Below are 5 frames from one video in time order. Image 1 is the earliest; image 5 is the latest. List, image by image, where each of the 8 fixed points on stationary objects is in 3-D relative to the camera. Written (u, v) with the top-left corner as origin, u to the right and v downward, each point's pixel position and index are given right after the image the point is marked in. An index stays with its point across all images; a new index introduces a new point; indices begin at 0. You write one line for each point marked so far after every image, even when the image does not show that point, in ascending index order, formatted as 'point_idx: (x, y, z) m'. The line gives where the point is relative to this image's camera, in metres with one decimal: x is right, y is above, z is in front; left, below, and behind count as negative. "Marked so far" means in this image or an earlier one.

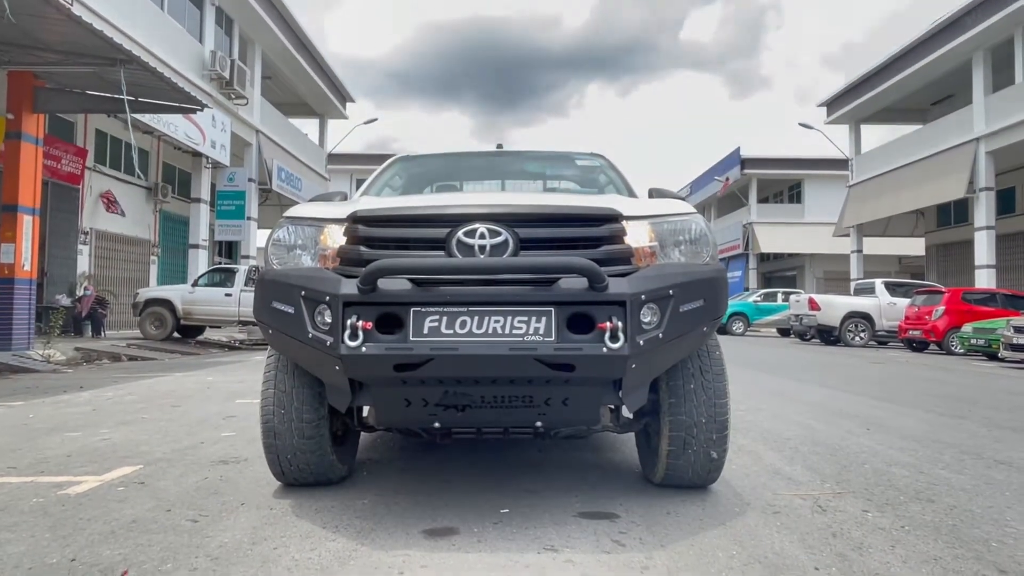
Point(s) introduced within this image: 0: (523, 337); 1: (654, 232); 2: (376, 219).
0: (0.0, -0.2, +2.3) m
1: (+0.6, +0.2, +2.6) m
2: (-0.5, +0.3, +2.5) m
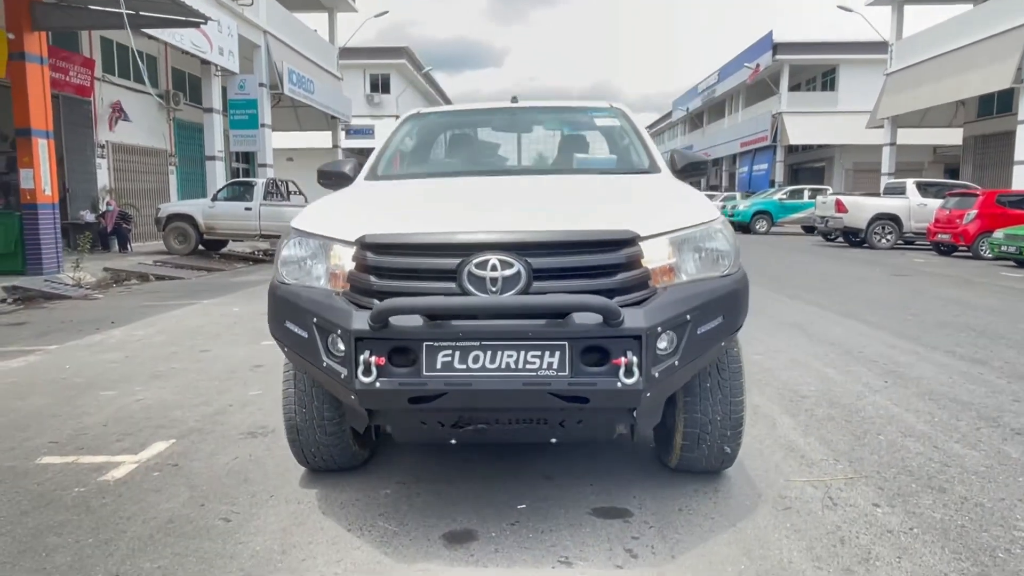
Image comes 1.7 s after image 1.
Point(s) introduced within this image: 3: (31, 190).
0: (+0.1, -0.3, +2.3) m
1: (+0.6, +0.2, +2.5) m
2: (-0.5, +0.2, +2.4) m
3: (-8.5, +1.7, +11.9) m
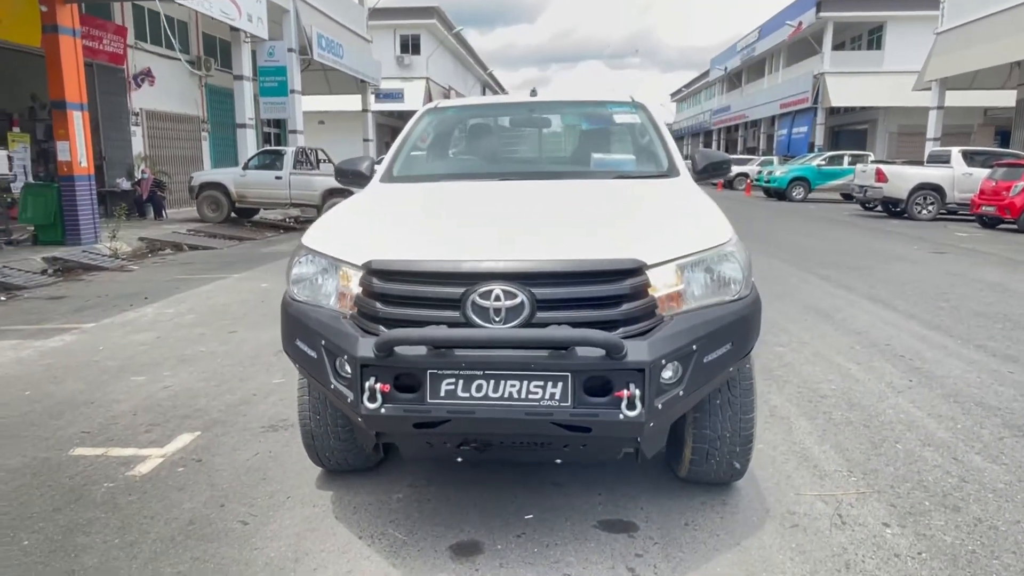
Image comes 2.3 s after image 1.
0: (+0.1, -0.4, +2.3) m
1: (+0.6, +0.1, +2.5) m
2: (-0.4, +0.1, +2.4) m
3: (-8.1, +2.3, +12.1) m
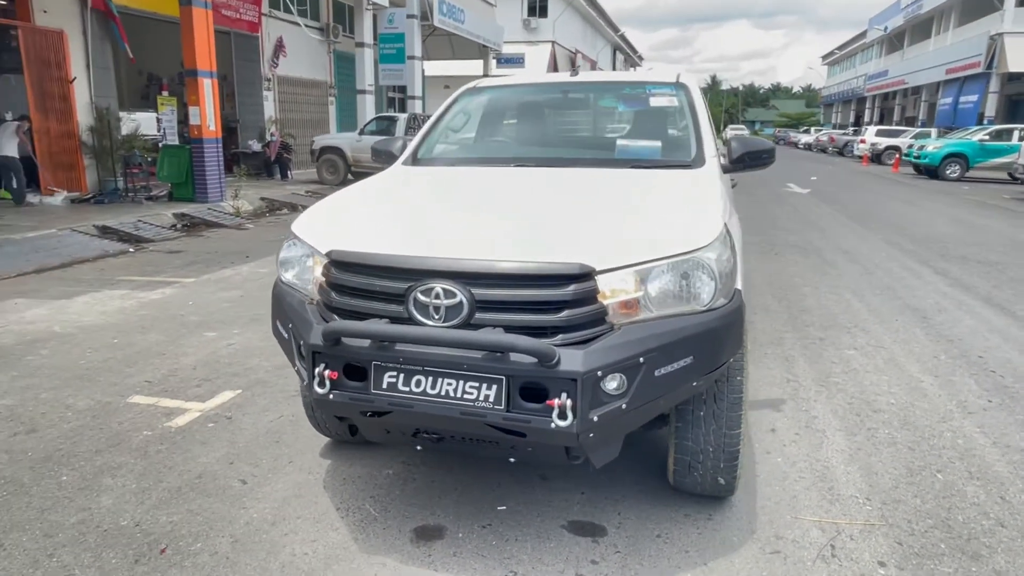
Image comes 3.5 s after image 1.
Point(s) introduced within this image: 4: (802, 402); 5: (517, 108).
0: (-0.1, -0.4, +2.3) m
1: (+0.5, 0.0, +2.4) m
2: (-0.6, +0.1, +2.5) m
3: (-6.2, +3.2, +13.3) m
4: (+1.9, -0.7, +4.3) m
5: (0.0, +1.1, +4.2) m
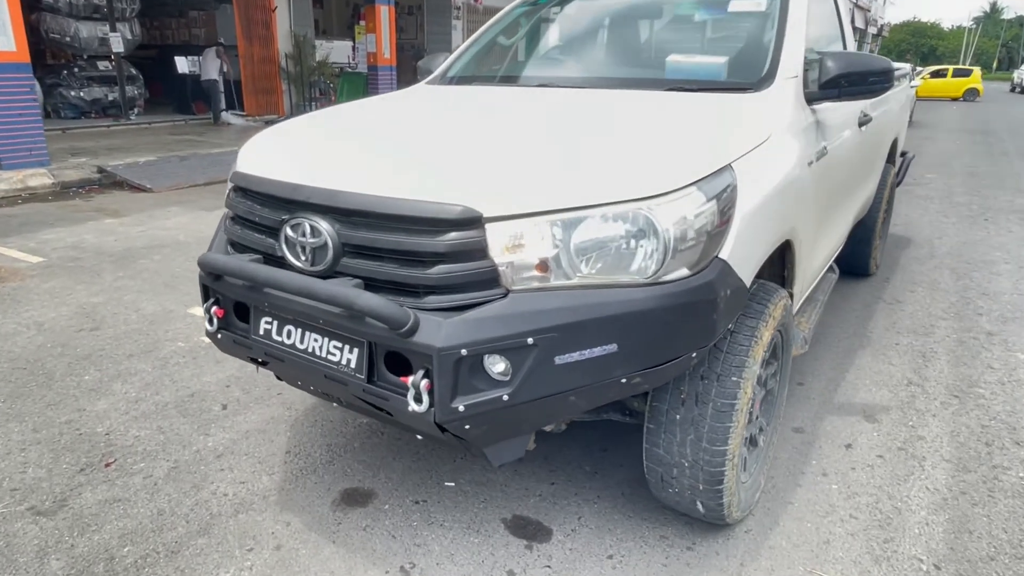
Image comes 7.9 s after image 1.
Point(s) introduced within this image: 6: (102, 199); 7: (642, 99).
0: (-0.5, -0.2, +1.9) m
1: (+0.1, +0.1, +1.7) m
2: (-0.9, +0.3, +2.1) m
3: (-2.8, +4.8, +13.7) m
4: (+2.0, -0.6, +3.3) m
5: (+0.3, +1.4, +3.5) m
6: (-5.0, +1.1, +8.1) m
7: (+0.5, +0.7, +2.6) m
